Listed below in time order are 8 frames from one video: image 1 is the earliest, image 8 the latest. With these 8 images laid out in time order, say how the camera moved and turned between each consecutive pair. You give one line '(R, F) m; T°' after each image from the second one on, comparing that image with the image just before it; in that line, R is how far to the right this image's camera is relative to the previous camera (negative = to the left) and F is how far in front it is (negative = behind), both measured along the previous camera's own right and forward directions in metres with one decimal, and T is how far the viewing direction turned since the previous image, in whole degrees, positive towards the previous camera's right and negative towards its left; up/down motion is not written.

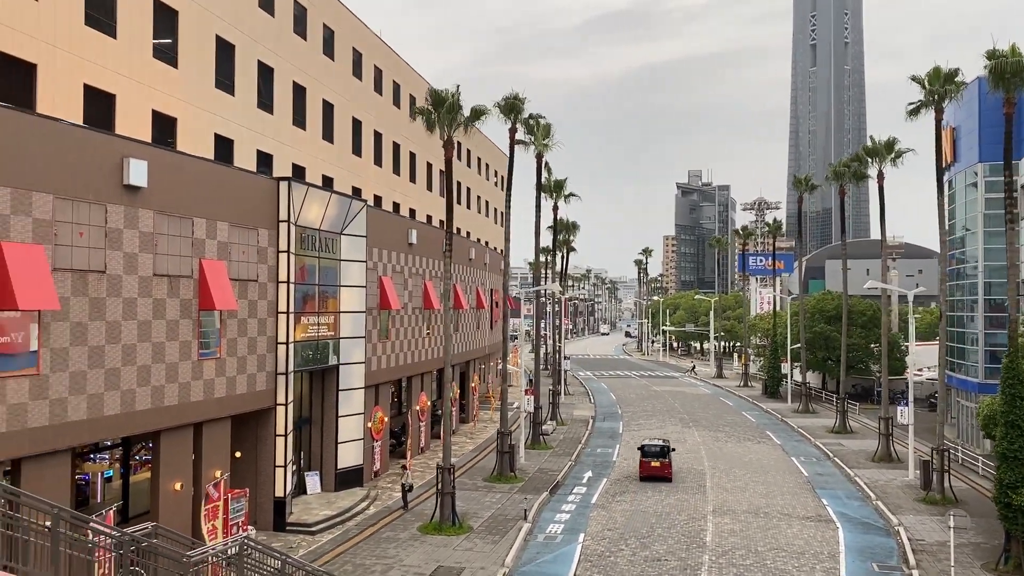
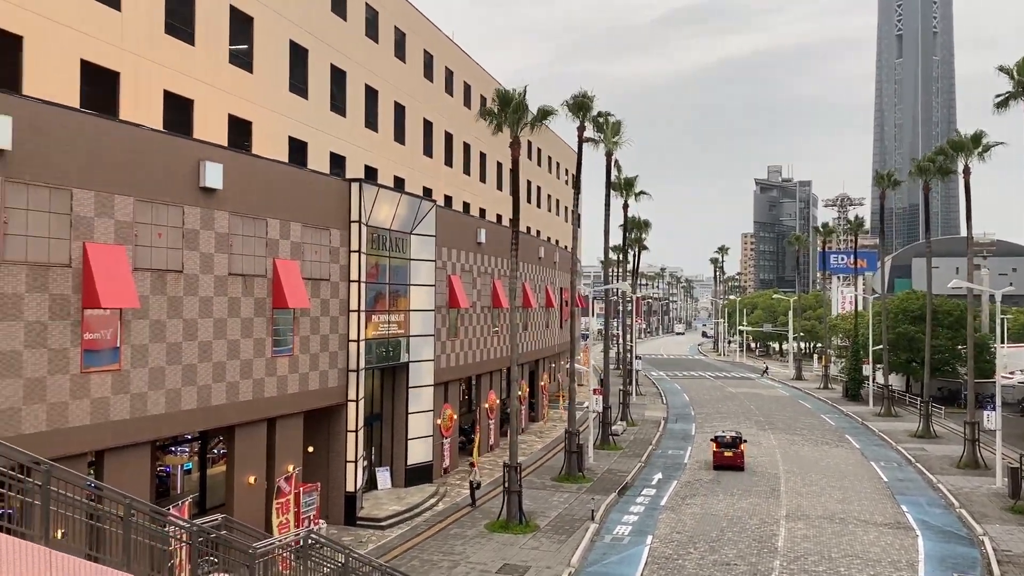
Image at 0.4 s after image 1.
(+0.2, 0.0) m; -5°
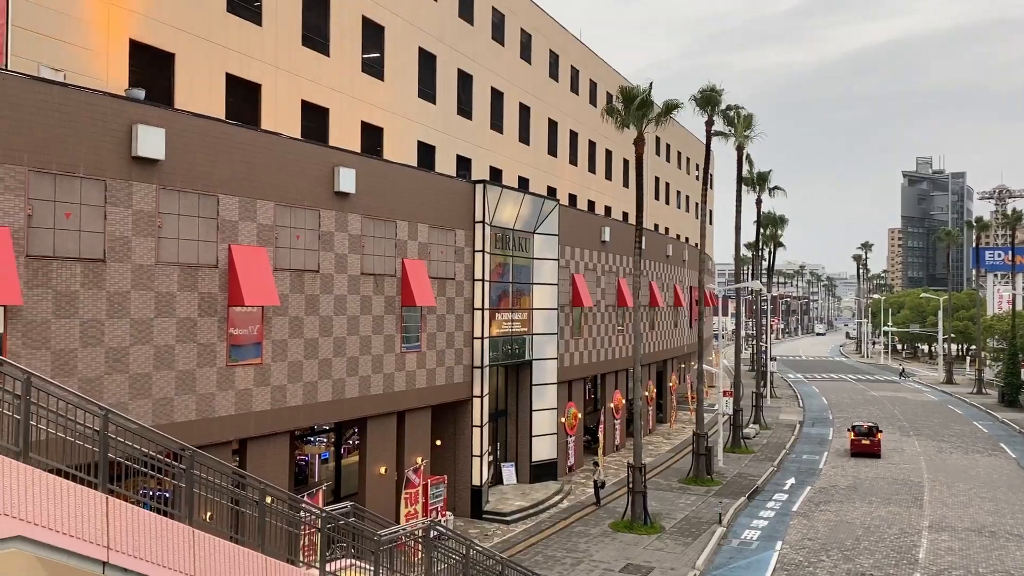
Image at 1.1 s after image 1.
(+0.2, -0.1) m; -9°
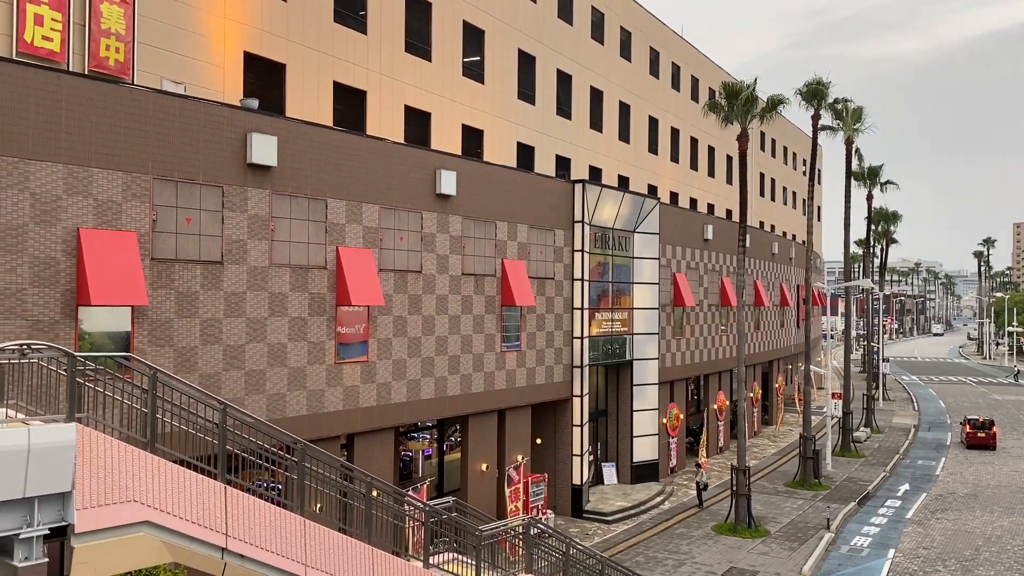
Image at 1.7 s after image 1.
(0.0, -0.1) m; -7°
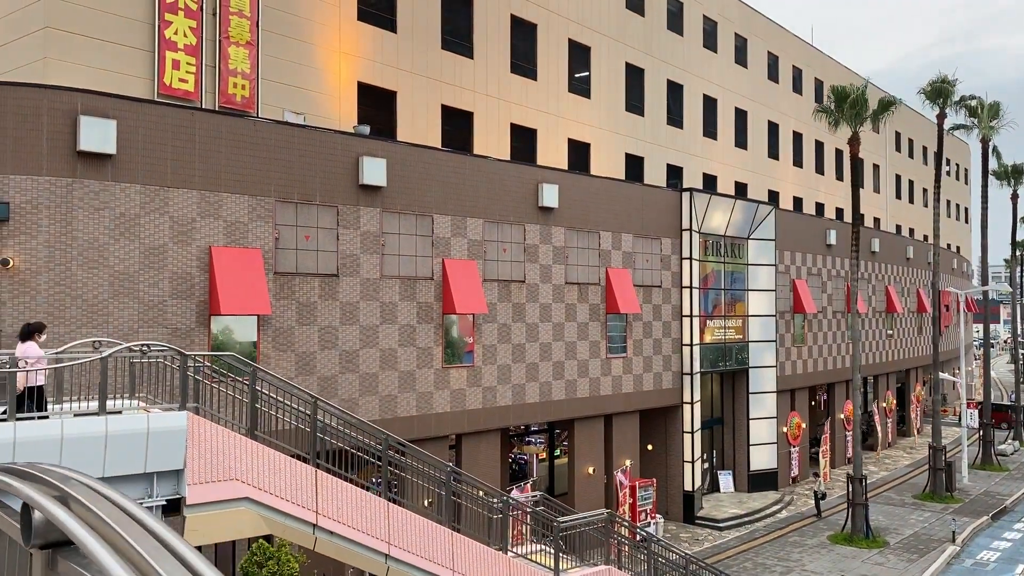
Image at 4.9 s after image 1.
(+1.0, -0.8) m; -9°
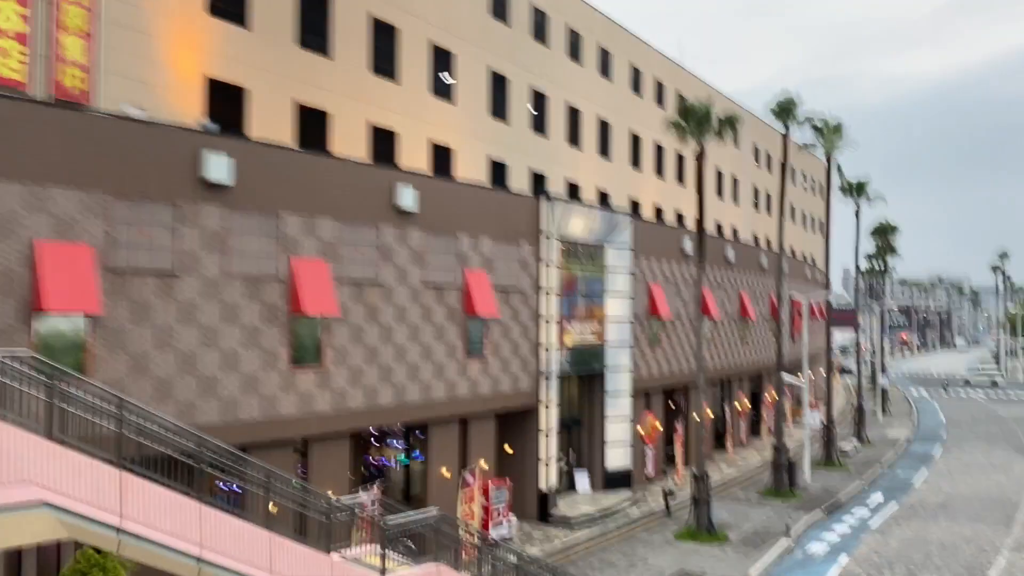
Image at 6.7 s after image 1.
(+0.8, -0.2) m; +7°
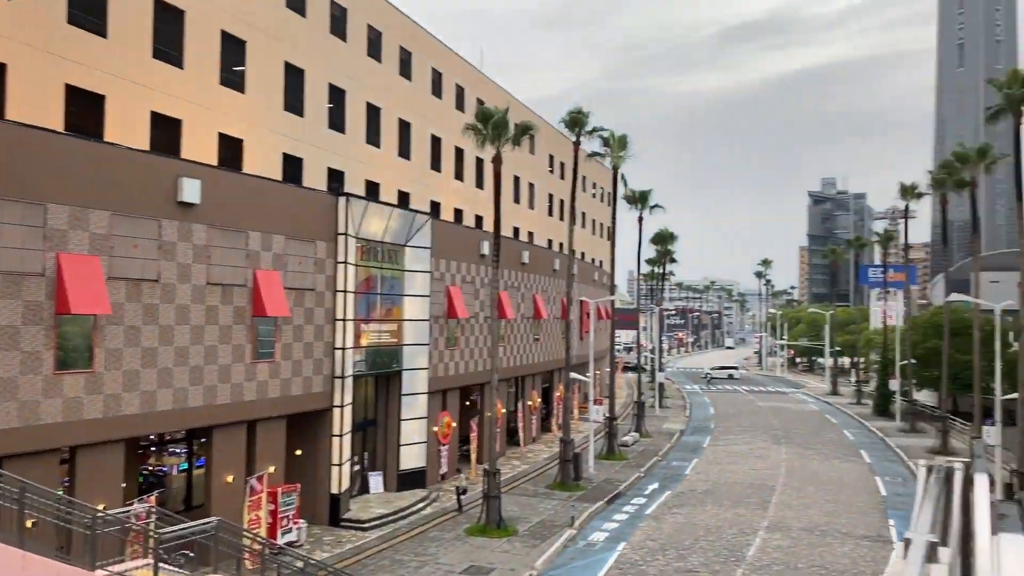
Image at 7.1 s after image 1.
(+0.1, -0.1) m; +13°
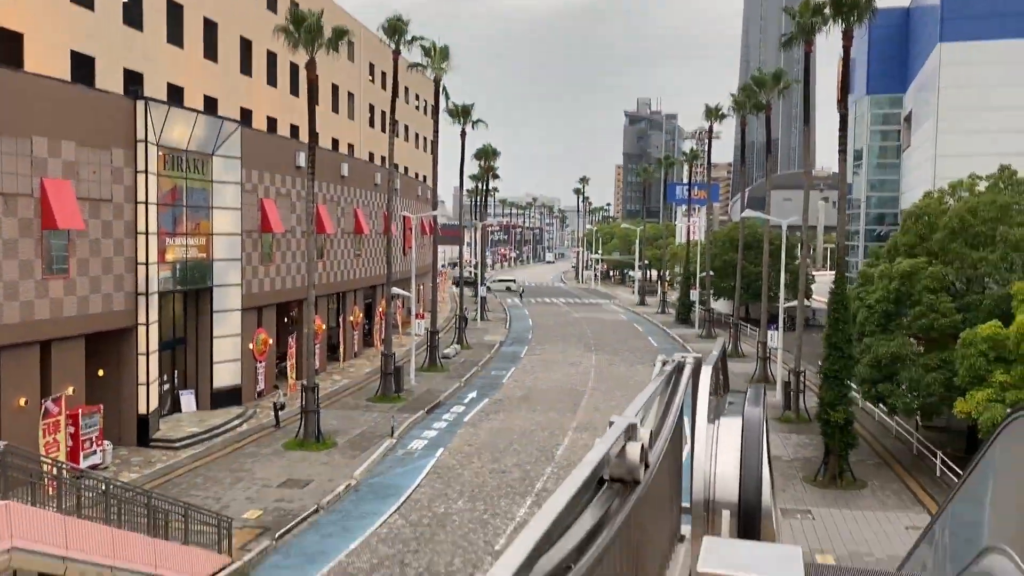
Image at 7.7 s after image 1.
(+0.2, -0.2) m; +11°
